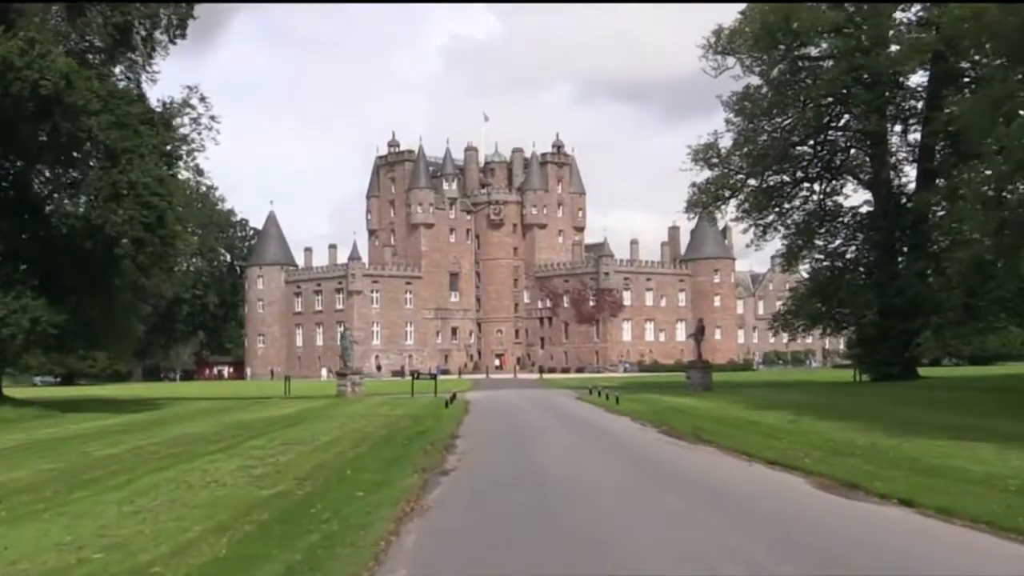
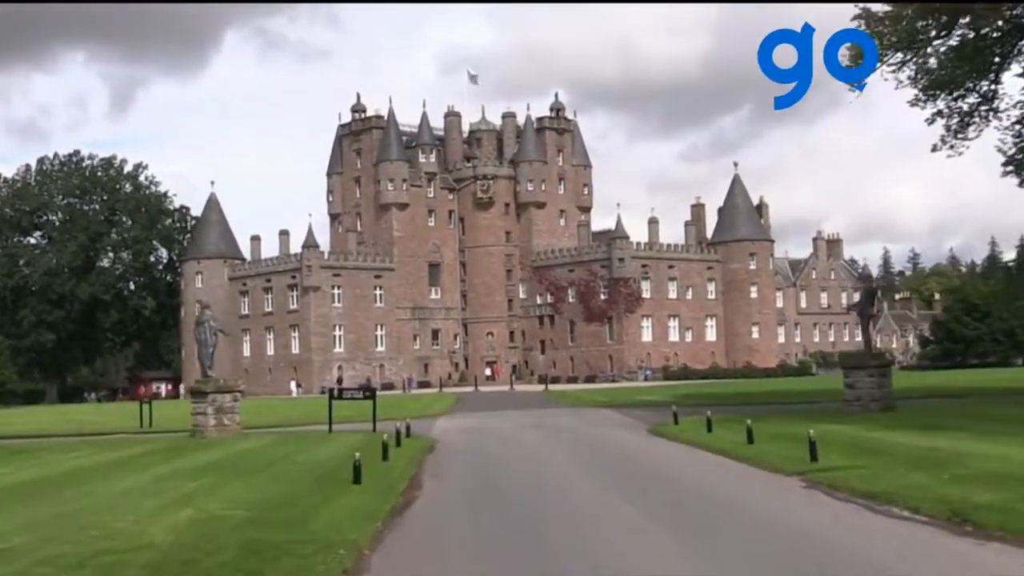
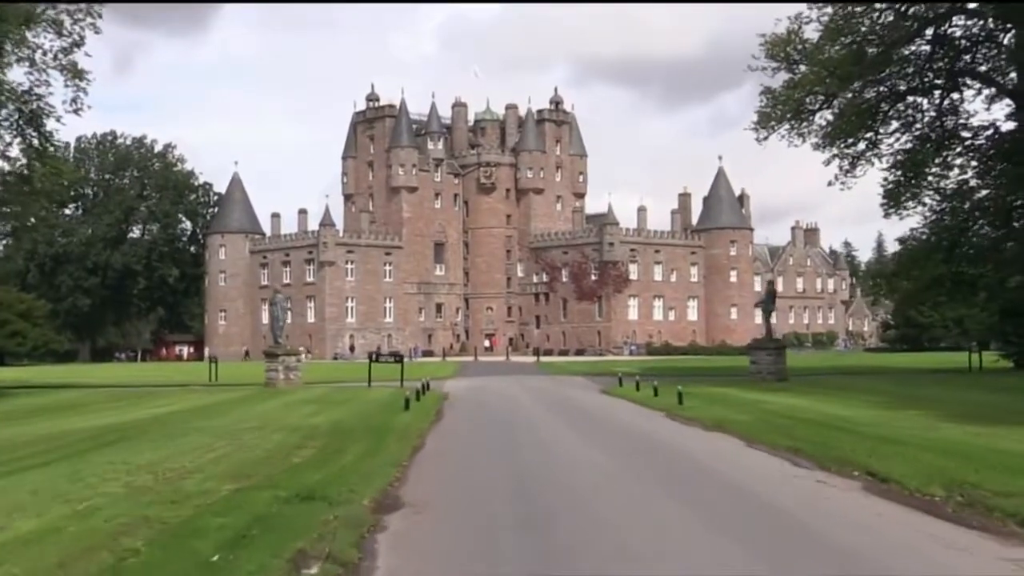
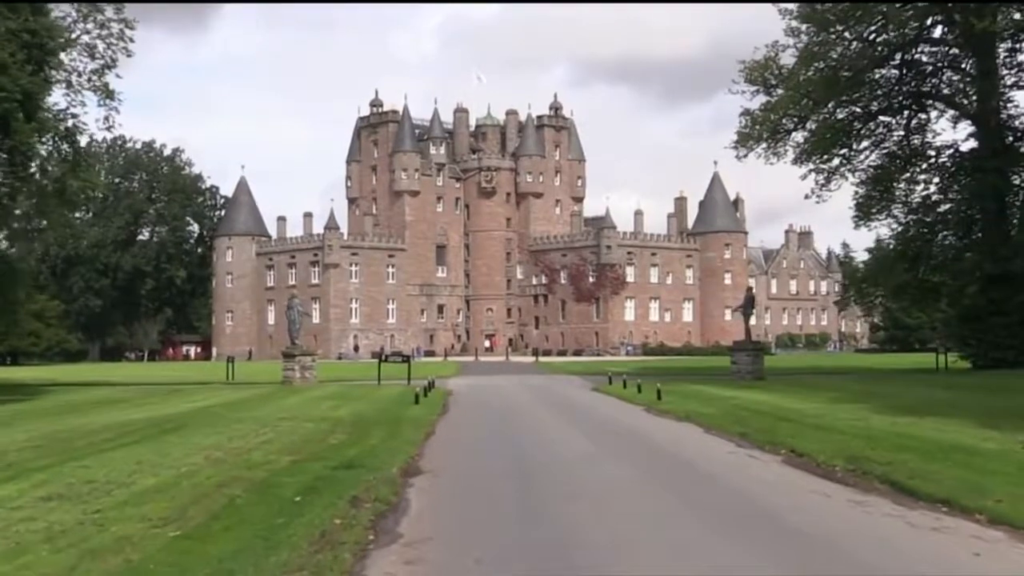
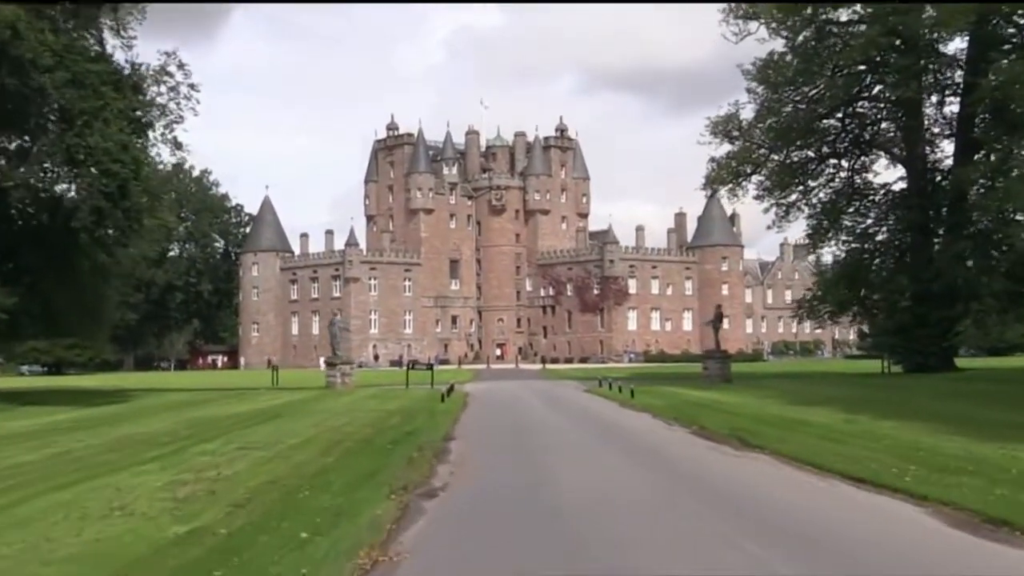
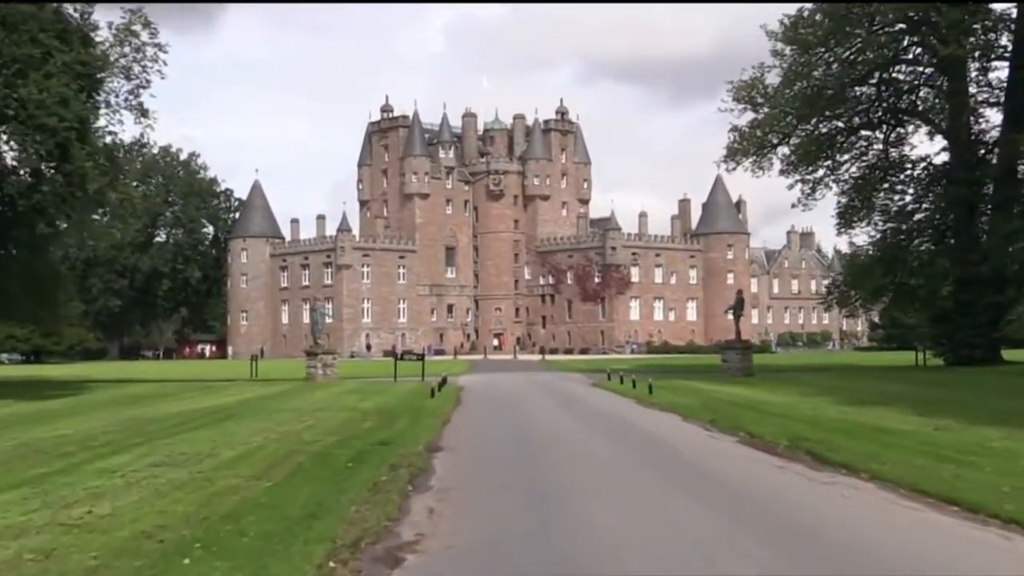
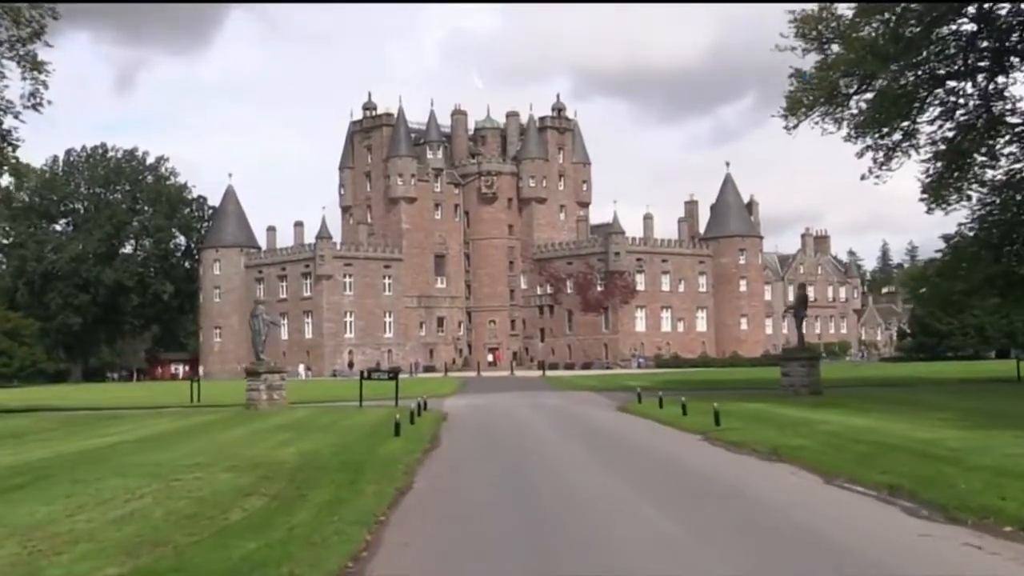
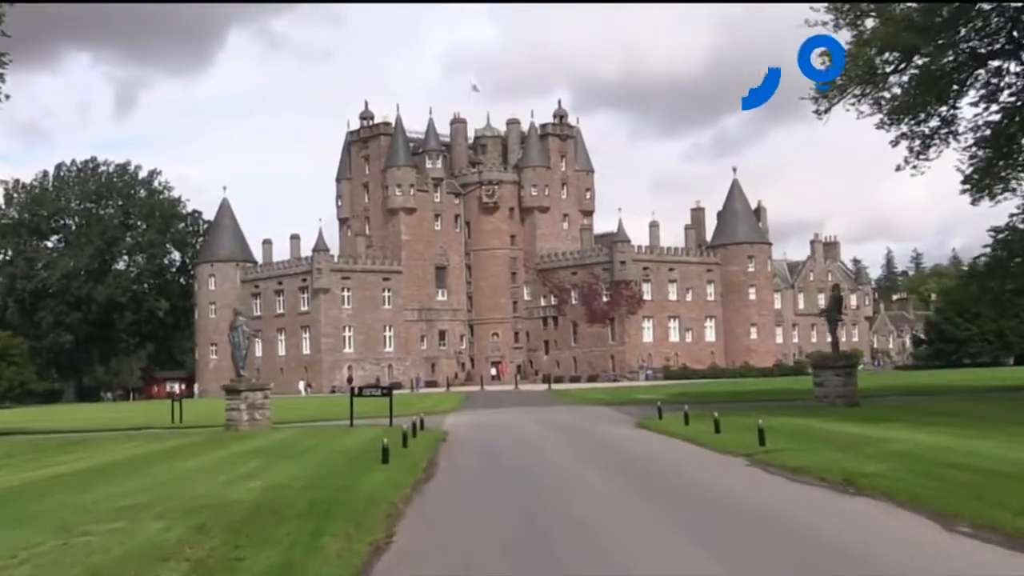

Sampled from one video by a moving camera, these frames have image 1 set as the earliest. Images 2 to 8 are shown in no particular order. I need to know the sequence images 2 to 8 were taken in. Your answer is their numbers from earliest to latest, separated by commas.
5, 6, 4, 3, 7, 8, 2
